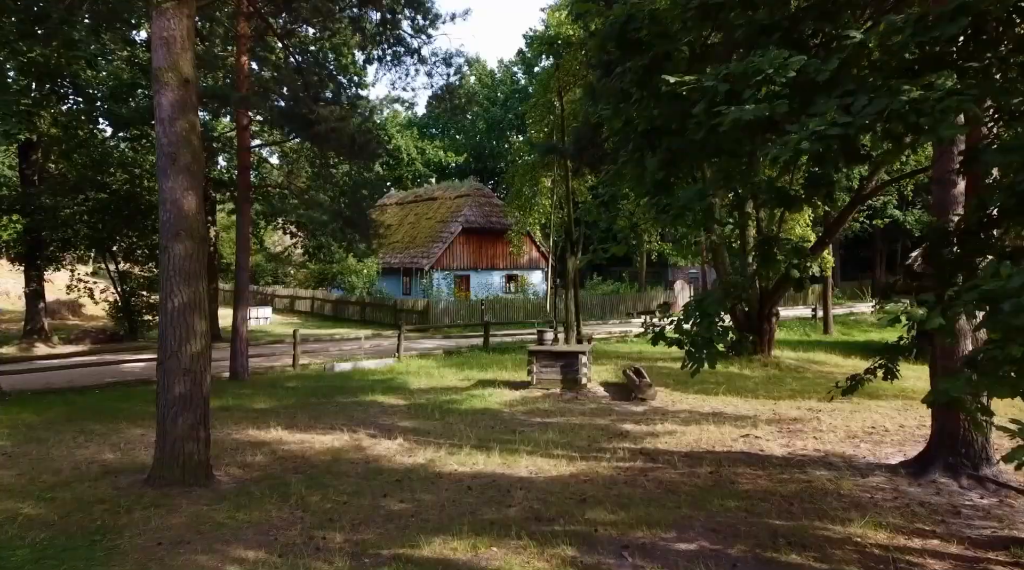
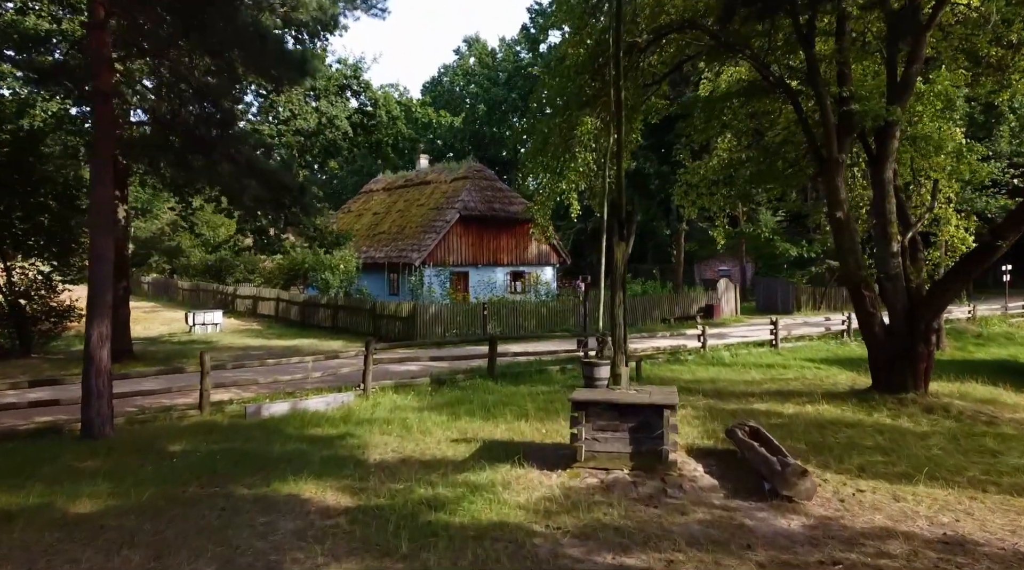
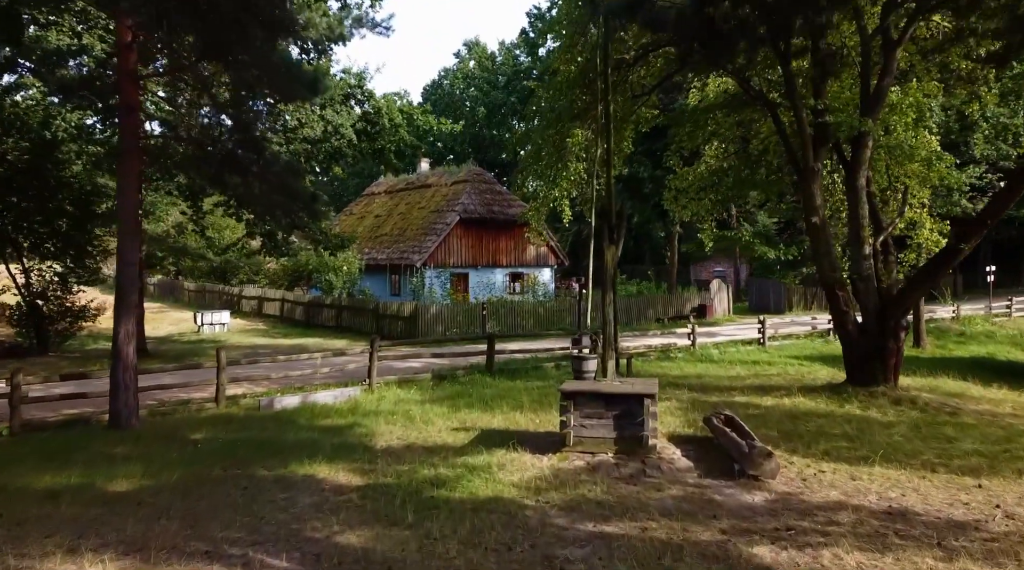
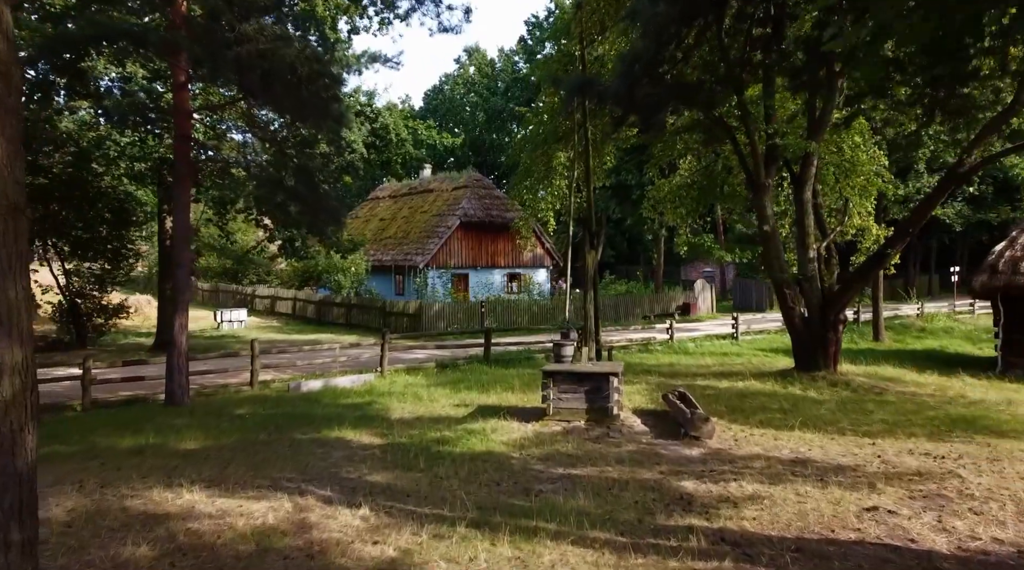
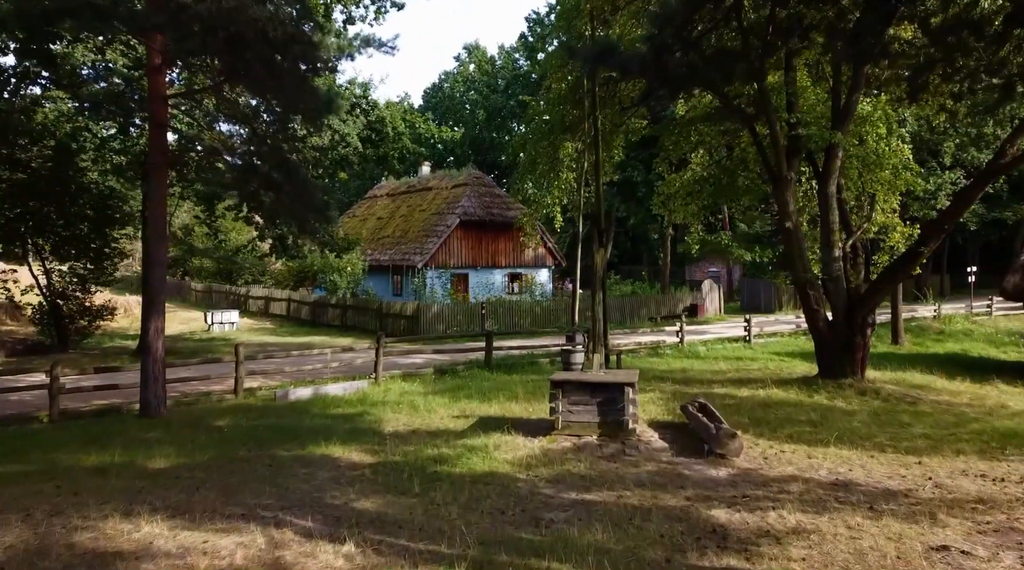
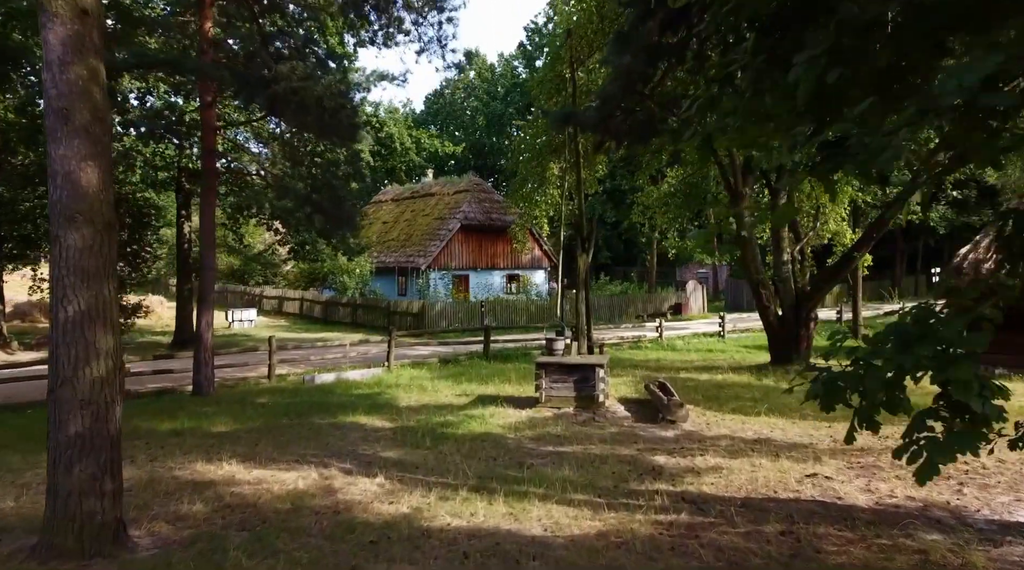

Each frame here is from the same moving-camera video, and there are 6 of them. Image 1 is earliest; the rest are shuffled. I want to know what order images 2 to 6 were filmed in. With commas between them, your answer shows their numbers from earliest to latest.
6, 4, 5, 3, 2
